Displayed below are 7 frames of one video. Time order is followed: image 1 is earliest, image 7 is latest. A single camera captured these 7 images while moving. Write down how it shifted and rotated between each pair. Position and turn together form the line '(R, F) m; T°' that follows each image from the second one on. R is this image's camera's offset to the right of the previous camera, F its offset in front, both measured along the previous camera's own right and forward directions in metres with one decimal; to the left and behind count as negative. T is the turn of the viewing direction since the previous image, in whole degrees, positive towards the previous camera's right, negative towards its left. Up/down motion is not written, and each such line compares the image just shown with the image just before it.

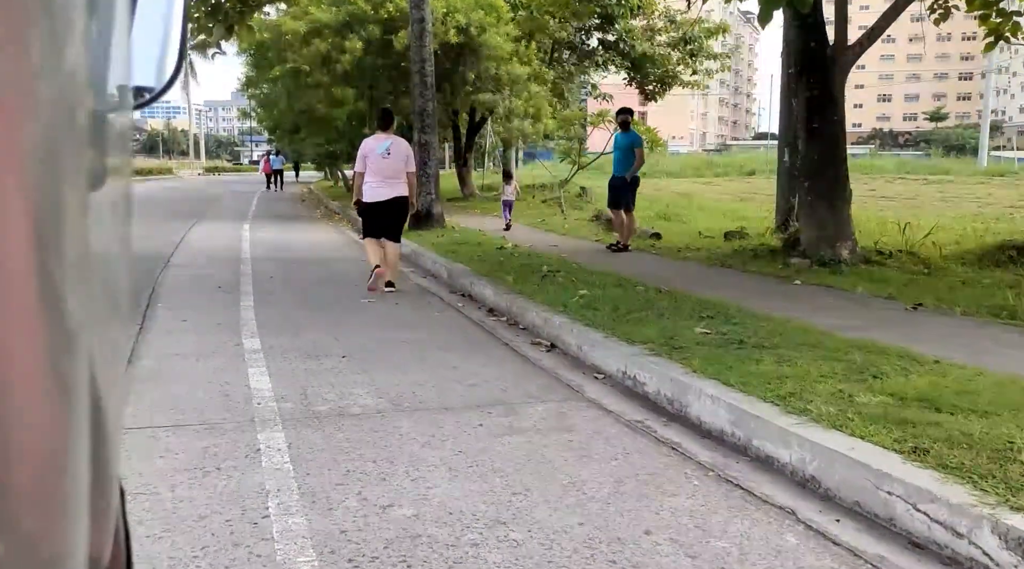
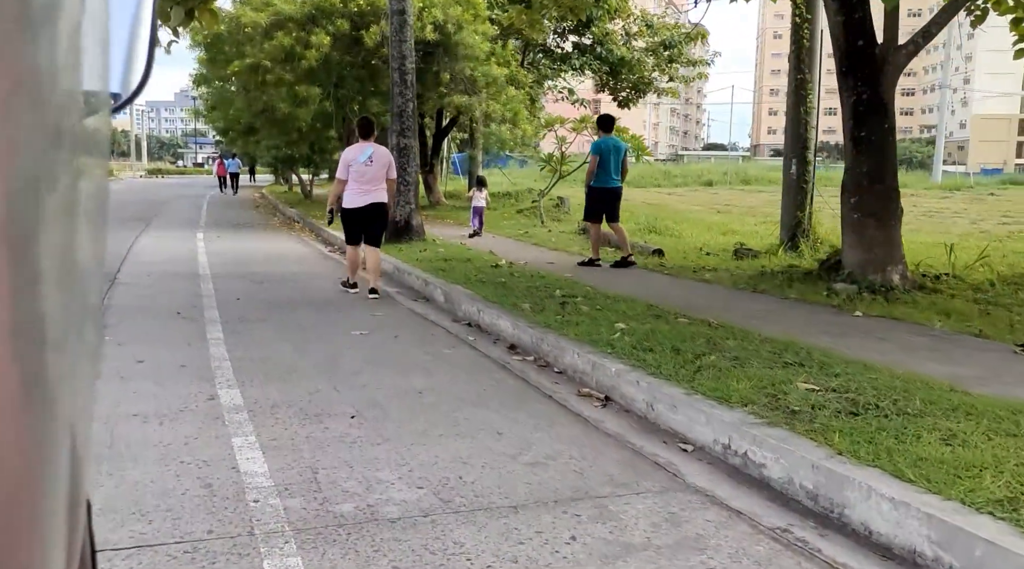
(-0.6, +1.4) m; +3°
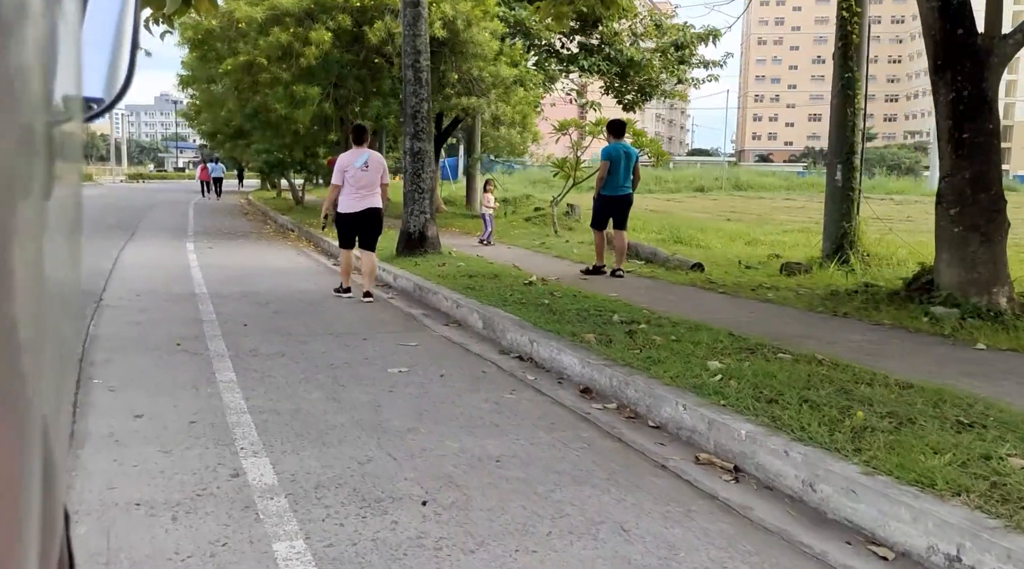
(-0.5, +1.2) m; +1°
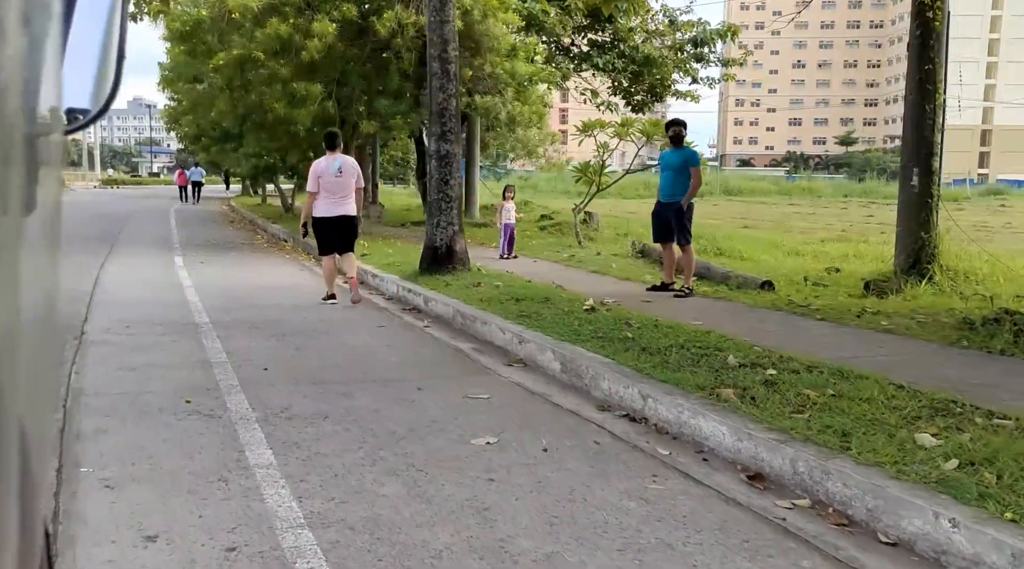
(-0.7, +1.6) m; +1°
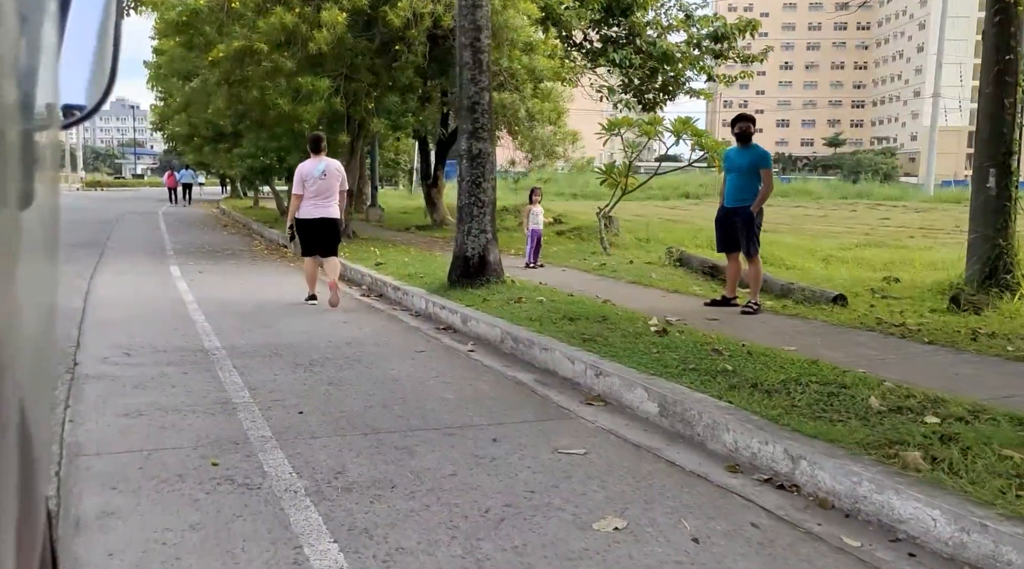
(-0.6, +1.2) m; +1°
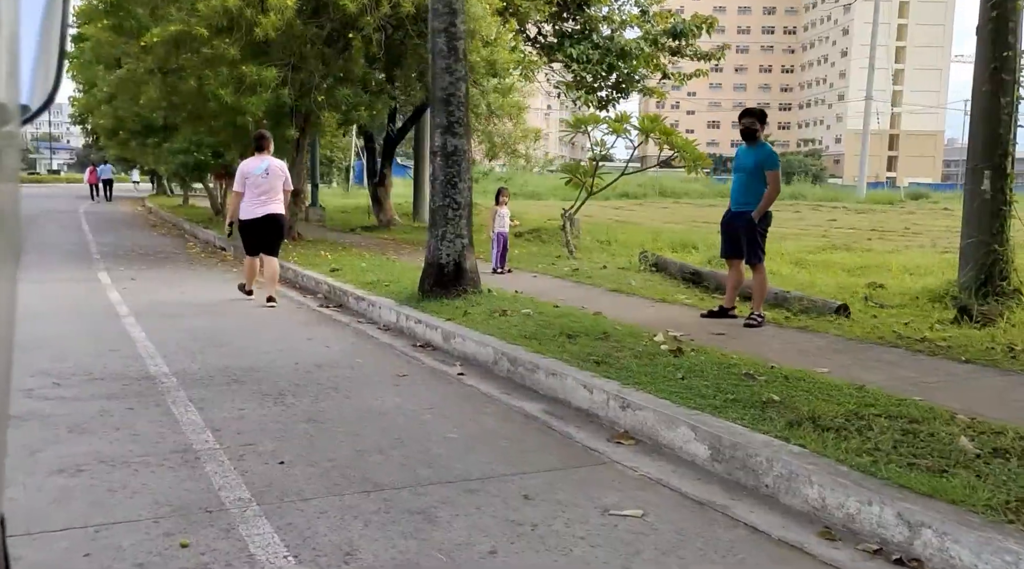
(-0.4, +1.0) m; +4°
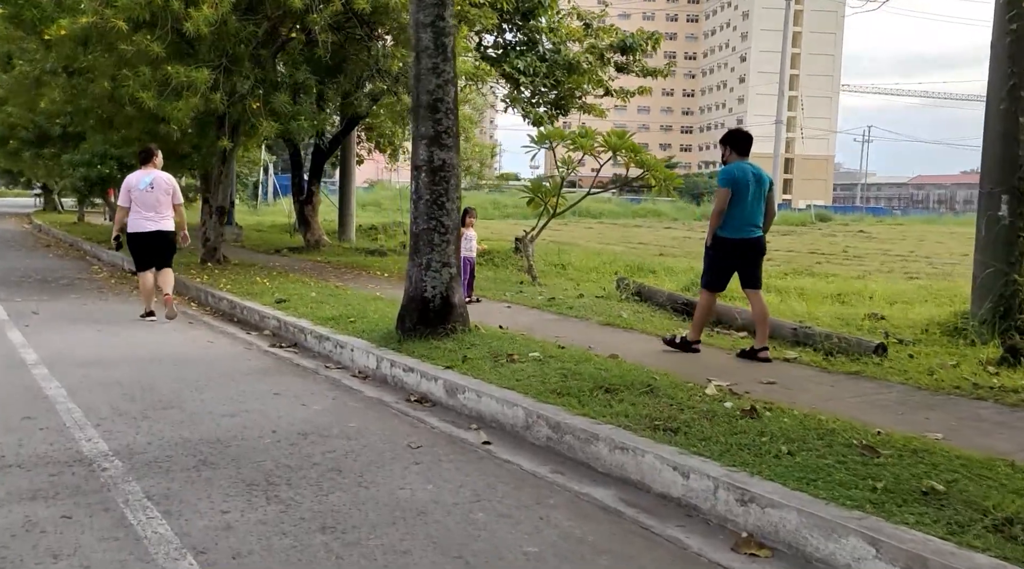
(-0.8, +1.4) m; +5°
